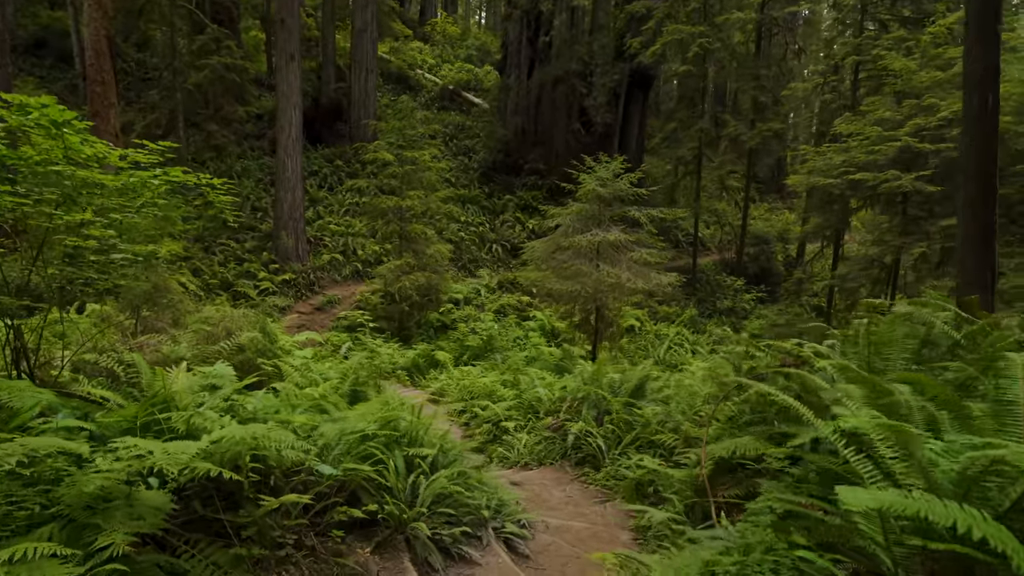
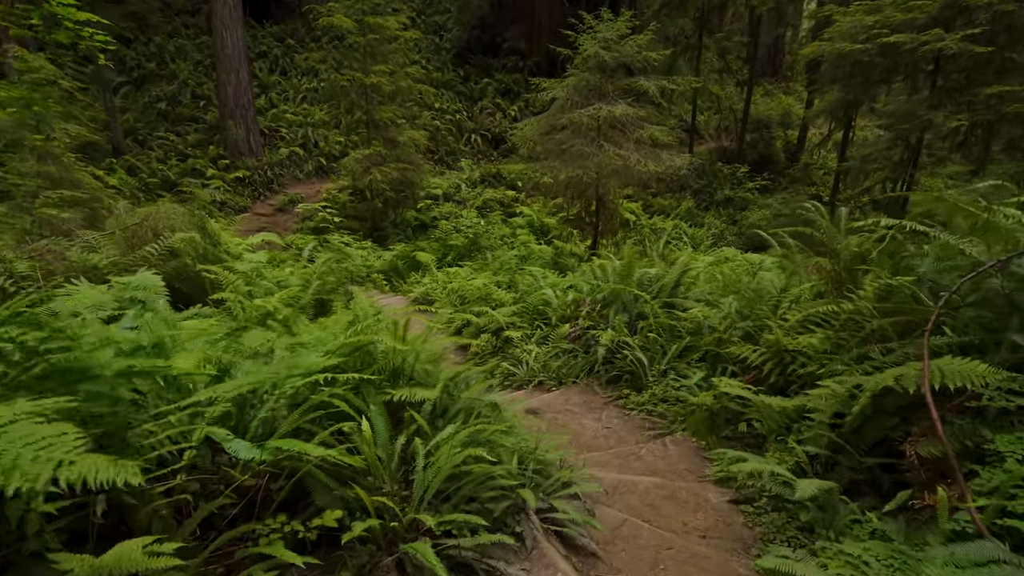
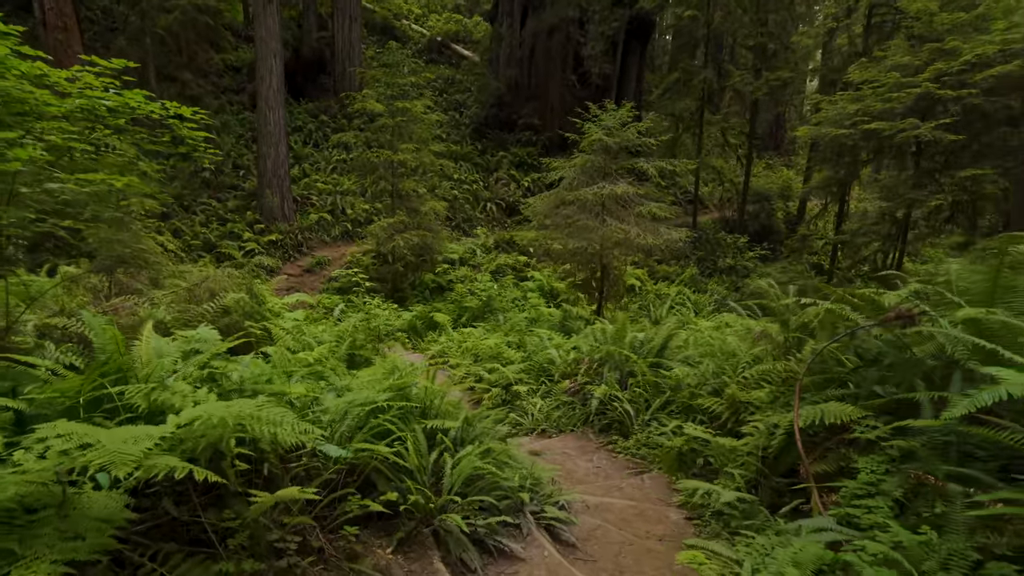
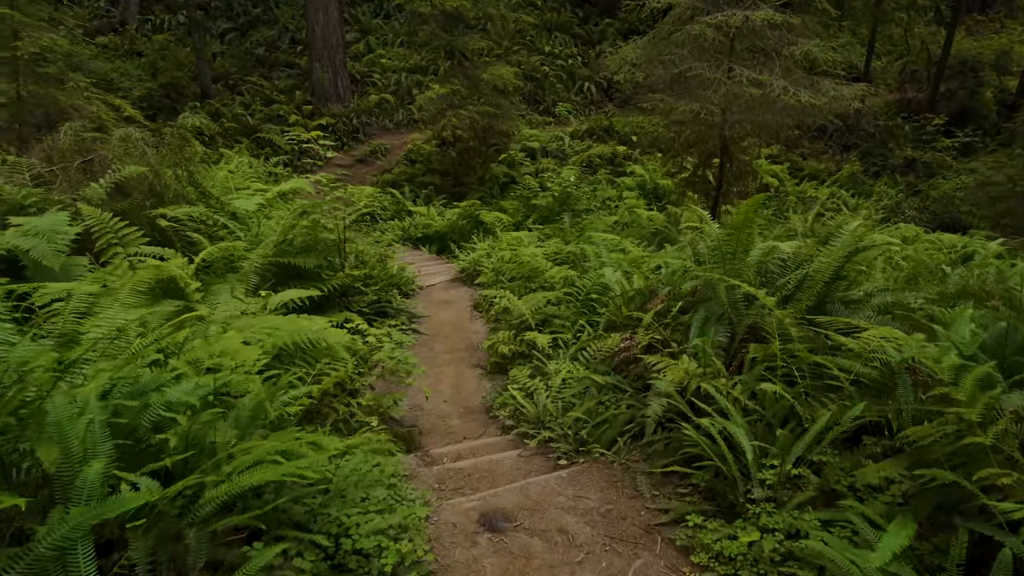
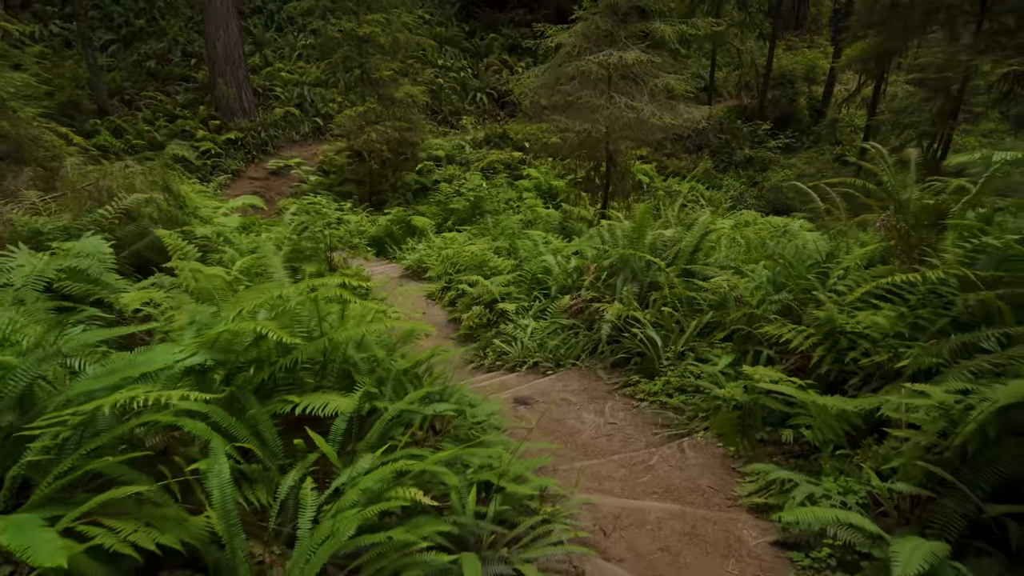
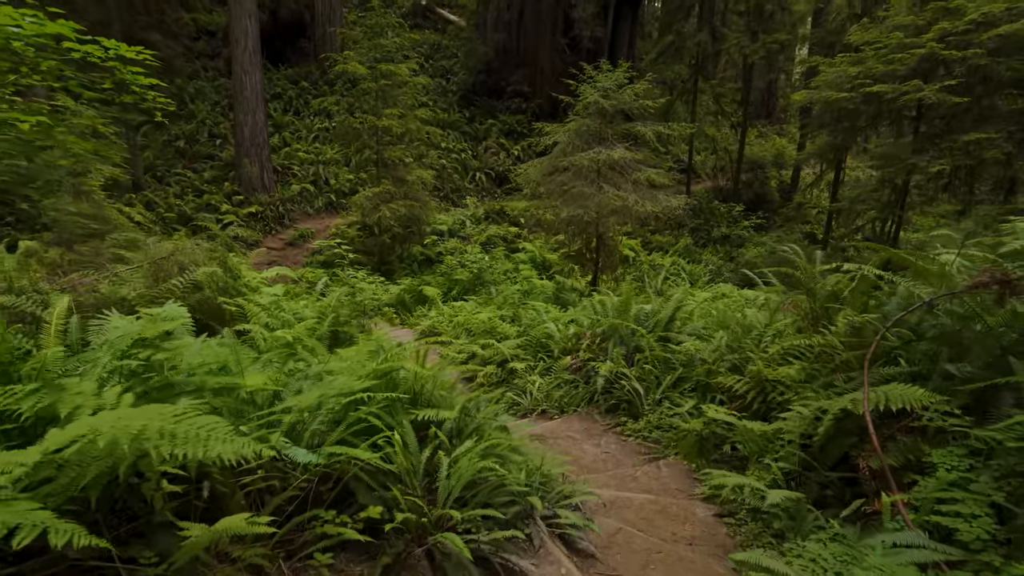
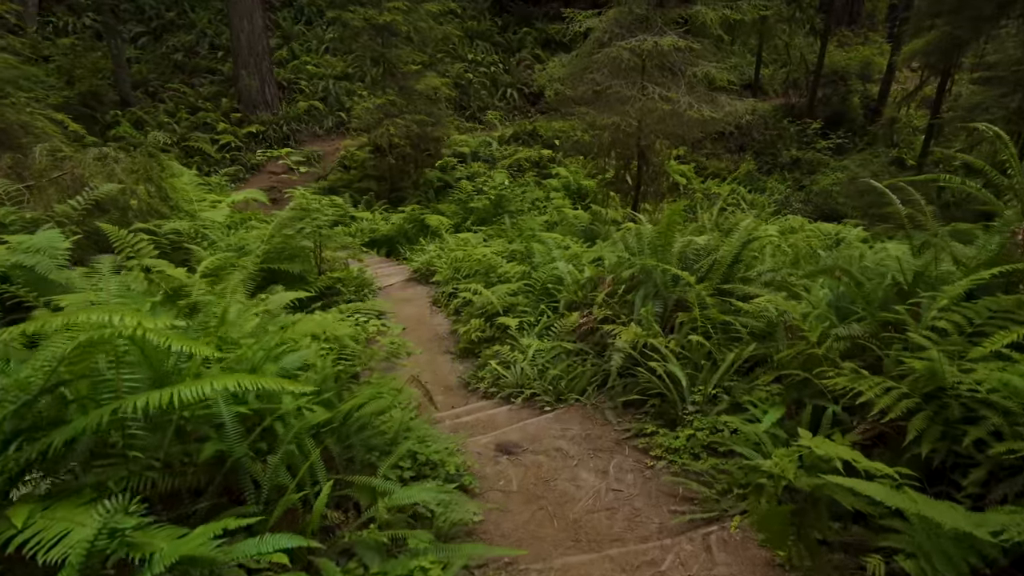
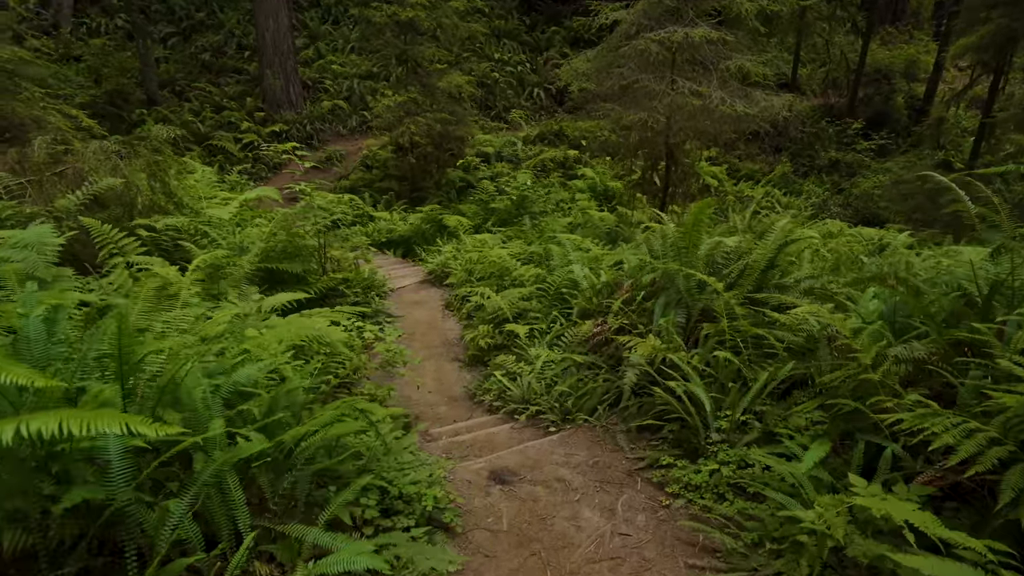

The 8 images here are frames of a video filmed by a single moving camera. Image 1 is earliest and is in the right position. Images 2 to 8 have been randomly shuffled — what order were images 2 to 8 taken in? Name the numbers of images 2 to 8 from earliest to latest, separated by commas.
3, 6, 2, 5, 7, 8, 4
